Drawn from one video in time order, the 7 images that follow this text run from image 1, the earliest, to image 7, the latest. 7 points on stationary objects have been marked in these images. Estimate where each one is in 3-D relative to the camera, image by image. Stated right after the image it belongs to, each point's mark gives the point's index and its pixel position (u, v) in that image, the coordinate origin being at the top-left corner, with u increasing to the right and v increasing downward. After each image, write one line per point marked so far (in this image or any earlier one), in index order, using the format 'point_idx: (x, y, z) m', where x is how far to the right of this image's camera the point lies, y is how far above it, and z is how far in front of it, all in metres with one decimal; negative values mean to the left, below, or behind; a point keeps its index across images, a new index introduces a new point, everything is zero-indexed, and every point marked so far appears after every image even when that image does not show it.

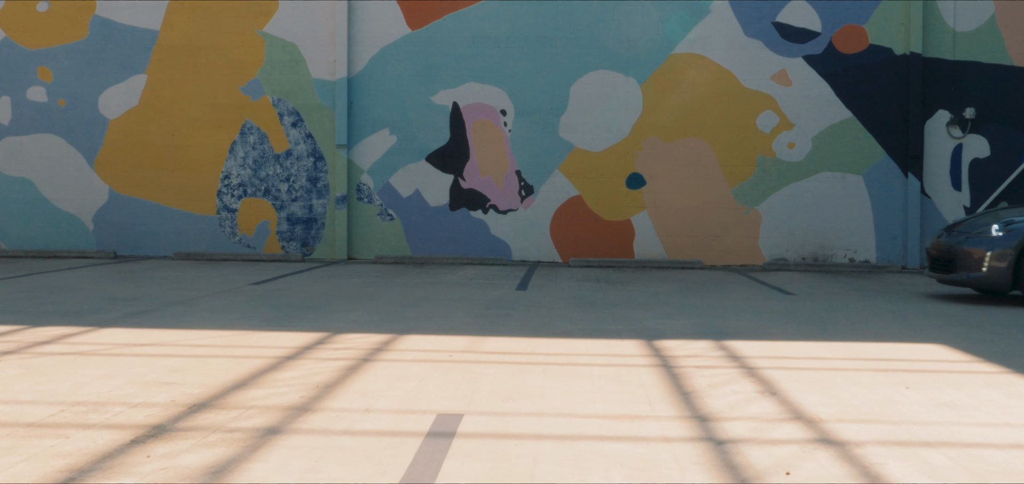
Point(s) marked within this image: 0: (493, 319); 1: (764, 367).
0: (-0.1, -0.6, +7.0) m
1: (+1.5, -0.7, +5.1) m
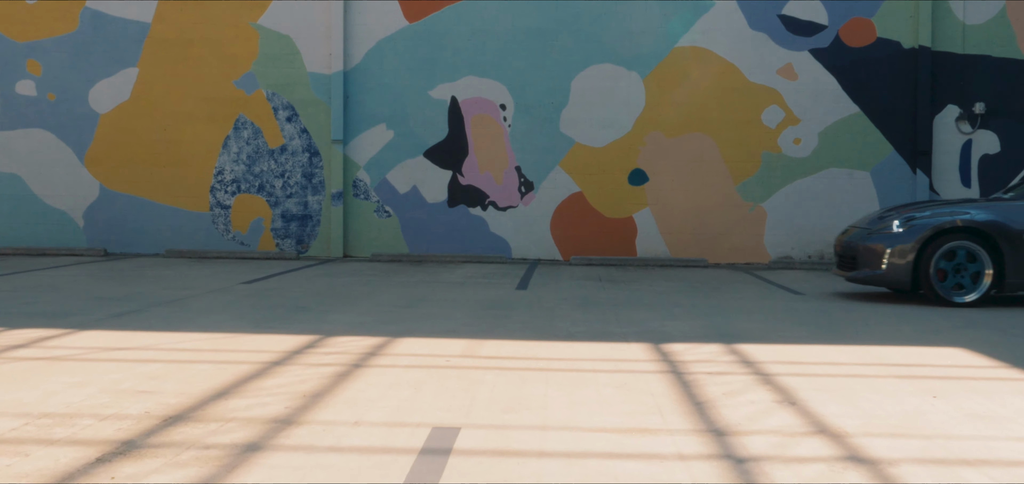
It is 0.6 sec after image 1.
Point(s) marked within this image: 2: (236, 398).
0: (-0.1, -0.6, +6.7) m
1: (+1.5, -0.7, +4.8) m
2: (-1.3, -0.7, +4.0) m
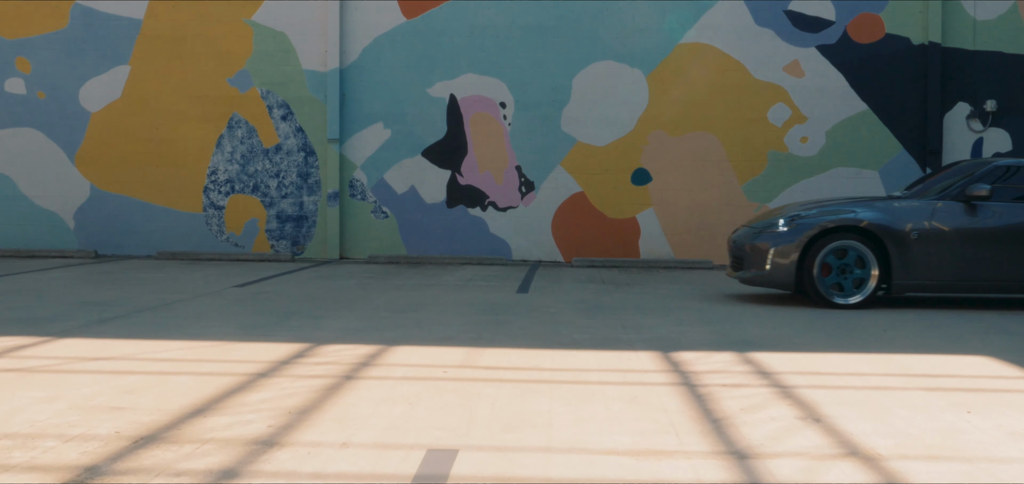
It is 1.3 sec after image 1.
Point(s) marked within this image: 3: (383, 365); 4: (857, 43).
0: (-0.1, -0.6, +6.4) m
1: (+1.5, -0.8, +4.5) m
2: (-1.3, -0.7, +3.7) m
3: (-0.7, -0.7, +4.8) m
4: (+5.0, +2.9, +12.7) m
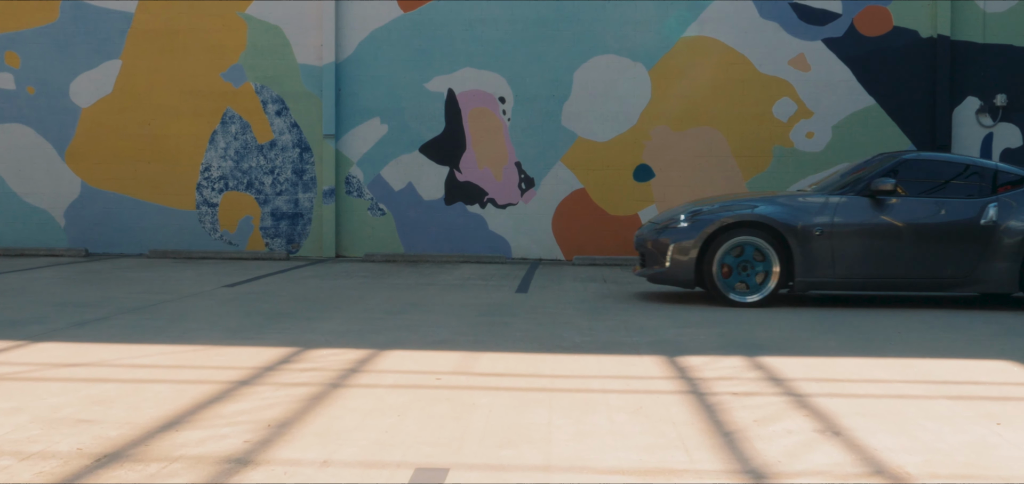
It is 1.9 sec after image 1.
0: (-0.1, -0.6, +6.1) m
1: (+1.5, -0.7, +4.3) m
2: (-1.3, -0.7, +3.4) m
3: (-0.7, -0.7, +4.5) m
4: (+5.0, +2.9, +12.4) m
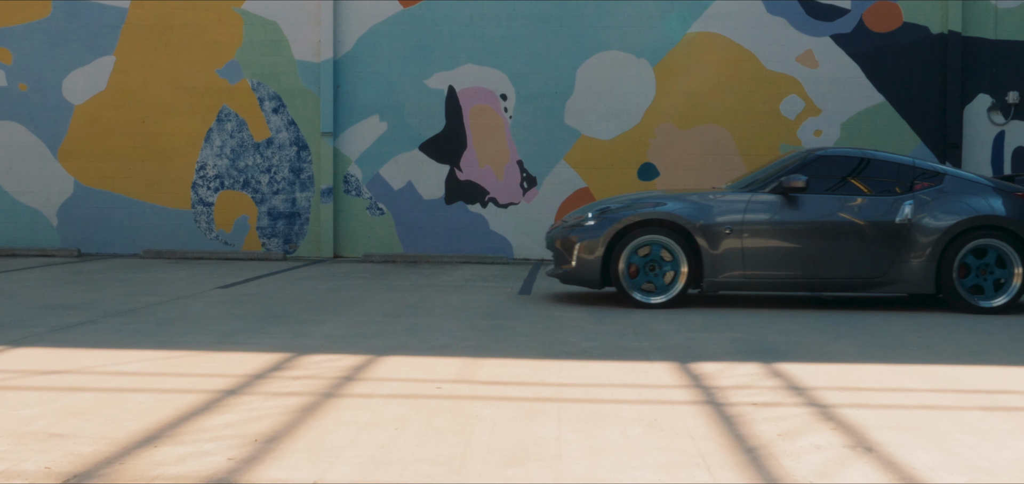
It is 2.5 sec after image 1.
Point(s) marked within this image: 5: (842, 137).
0: (-0.1, -0.6, +5.9) m
1: (+1.5, -0.7, +4.0) m
2: (-1.2, -0.7, +3.1) m
3: (-0.7, -0.7, +4.3) m
4: (+5.1, +2.9, +12.1) m
5: (+4.6, +1.5, +12.1) m
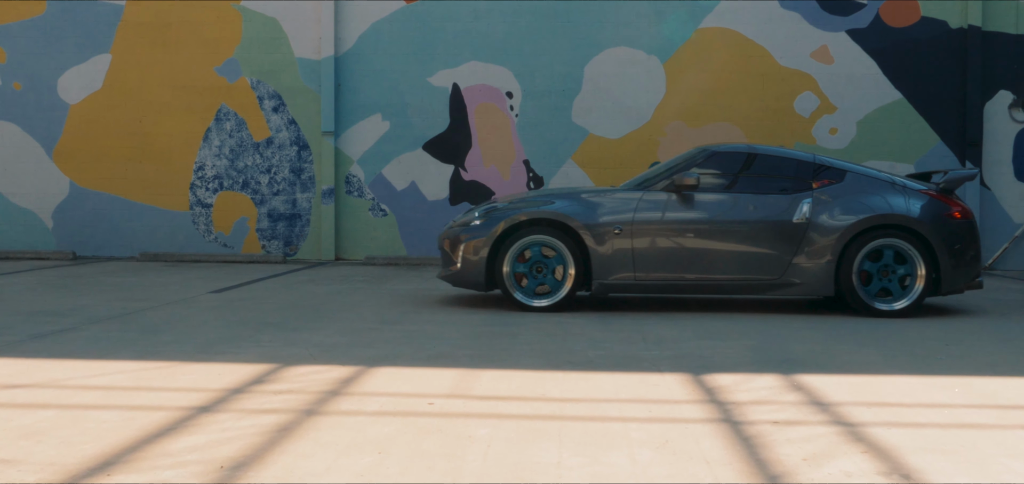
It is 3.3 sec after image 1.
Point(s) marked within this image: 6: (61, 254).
0: (-0.1, -0.6, +5.5) m
1: (+1.5, -0.8, +3.6) m
2: (-1.3, -0.7, +2.8) m
3: (-0.7, -0.7, +4.0) m
4: (+5.1, +2.9, +11.7) m
5: (+4.7, +1.4, +11.8) m
6: (-6.2, -0.2, +11.9) m
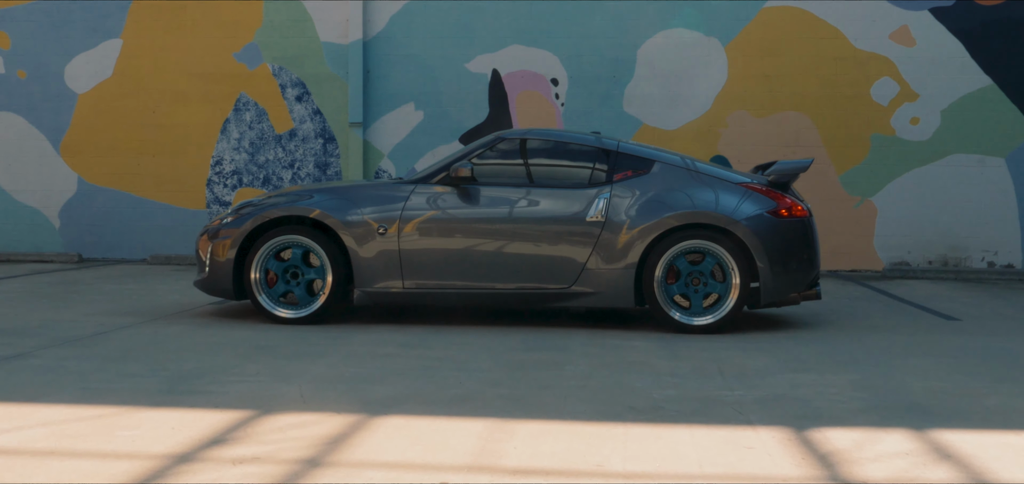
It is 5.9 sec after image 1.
0: (+0.1, -0.7, +4.4) m
1: (+1.6, -0.8, +2.5) m
2: (-1.2, -0.8, +1.8) m
3: (-0.6, -0.7, +2.9) m
4: (+5.7, +2.9, +10.4) m
5: (+5.2, +1.4, +10.4) m
6: (-5.6, -0.2, +11.1) m
